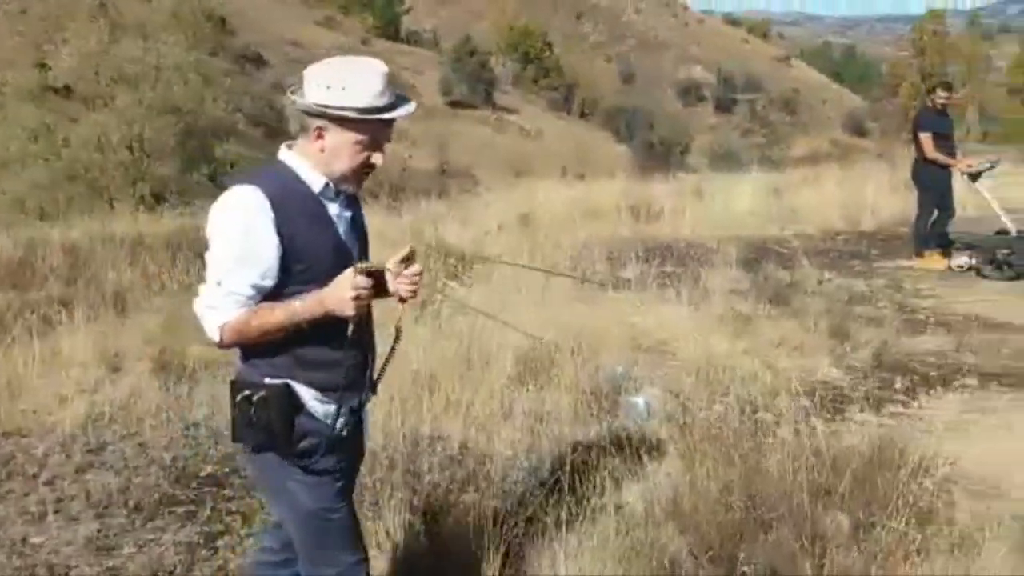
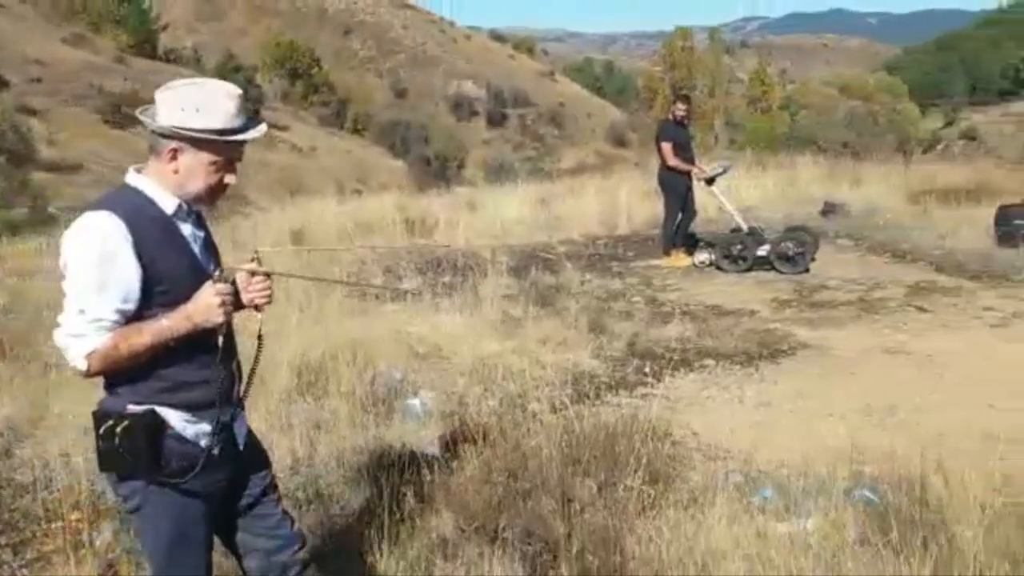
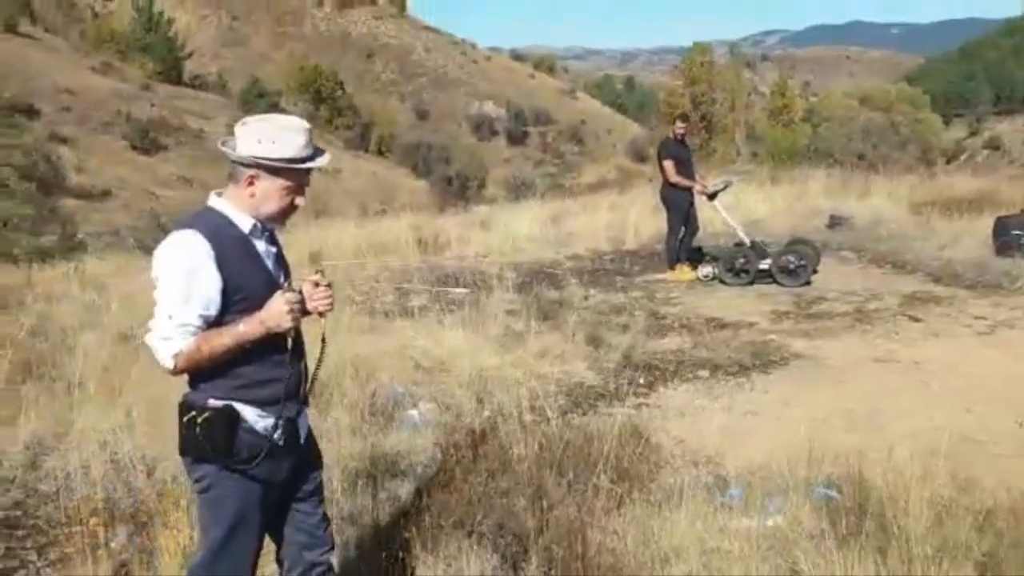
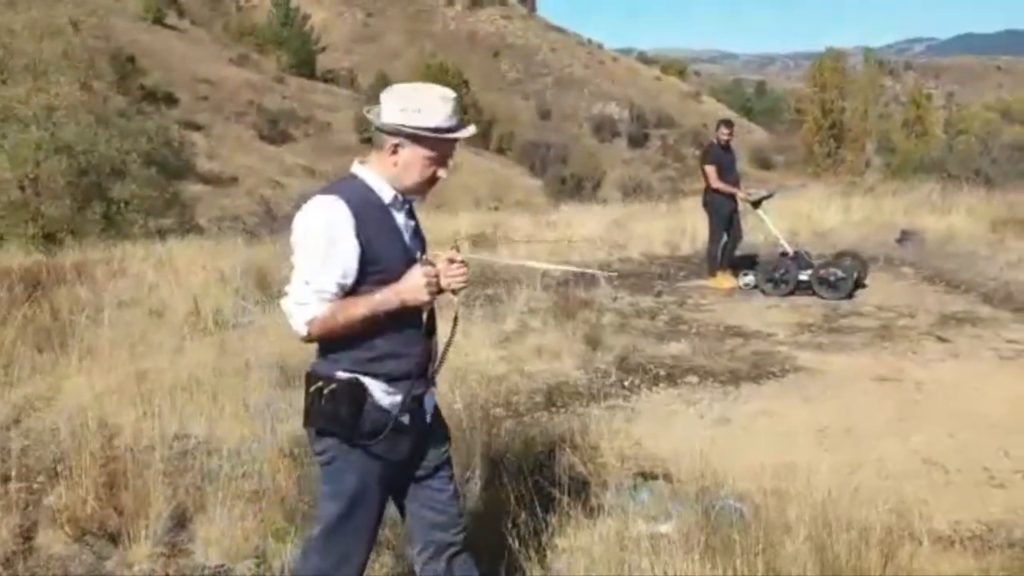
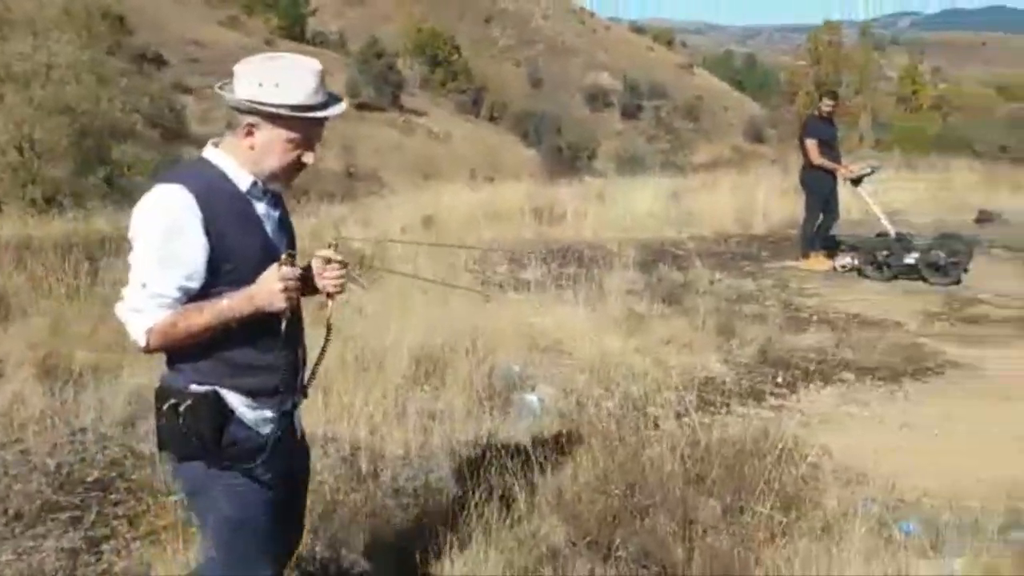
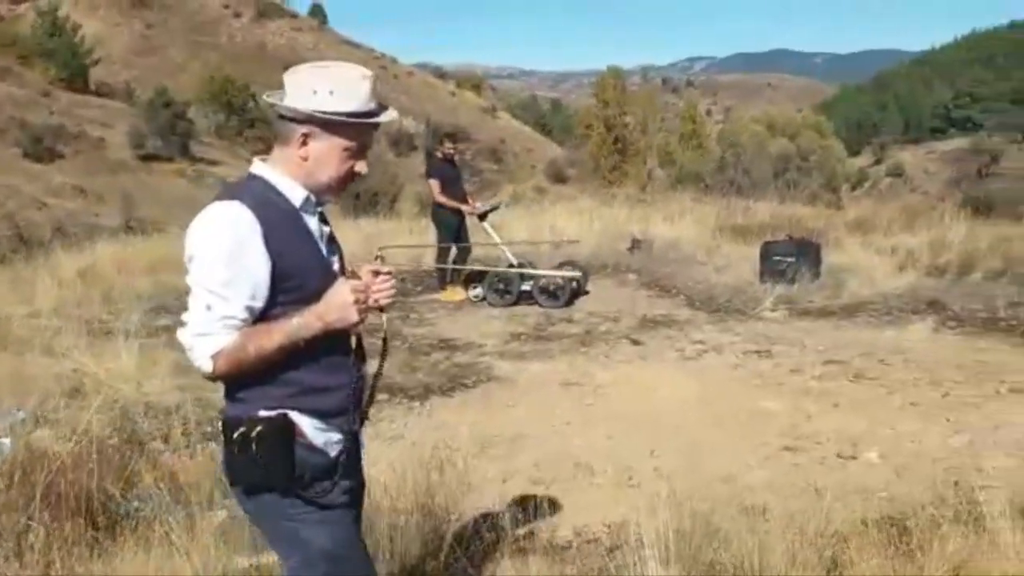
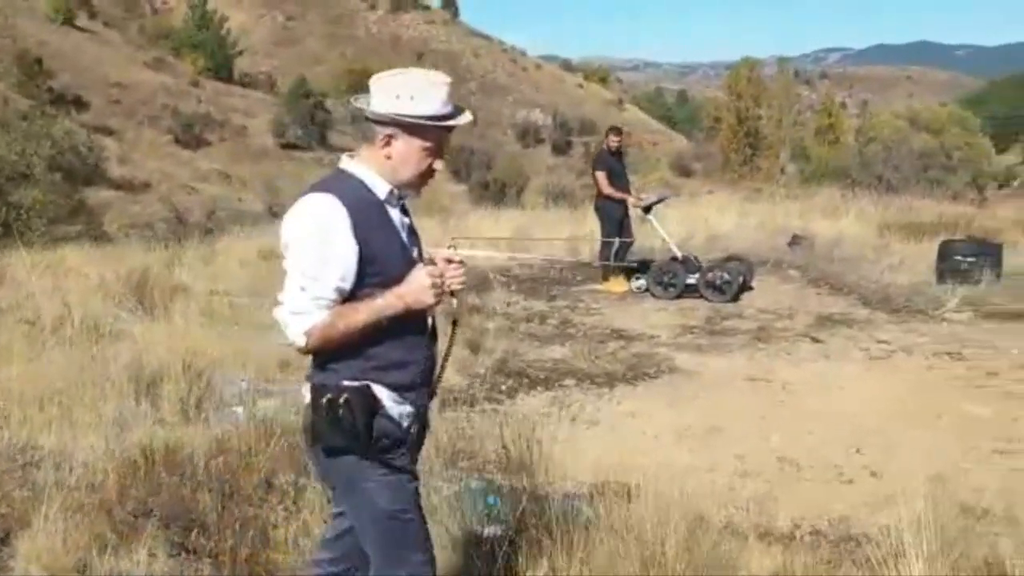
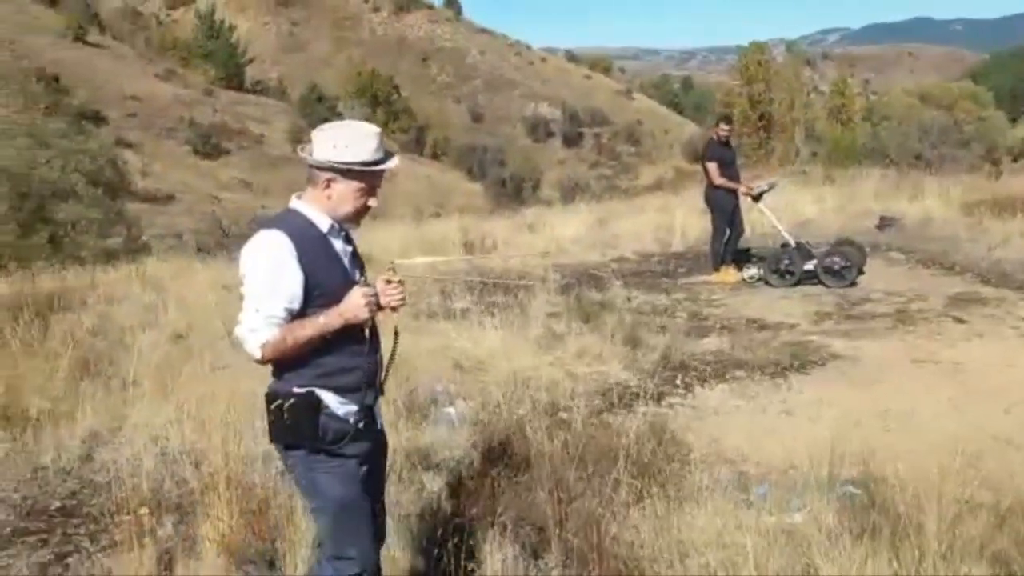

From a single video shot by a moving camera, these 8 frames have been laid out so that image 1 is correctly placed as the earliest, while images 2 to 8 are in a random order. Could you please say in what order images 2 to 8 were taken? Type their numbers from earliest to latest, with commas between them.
5, 2, 3, 8, 4, 7, 6
